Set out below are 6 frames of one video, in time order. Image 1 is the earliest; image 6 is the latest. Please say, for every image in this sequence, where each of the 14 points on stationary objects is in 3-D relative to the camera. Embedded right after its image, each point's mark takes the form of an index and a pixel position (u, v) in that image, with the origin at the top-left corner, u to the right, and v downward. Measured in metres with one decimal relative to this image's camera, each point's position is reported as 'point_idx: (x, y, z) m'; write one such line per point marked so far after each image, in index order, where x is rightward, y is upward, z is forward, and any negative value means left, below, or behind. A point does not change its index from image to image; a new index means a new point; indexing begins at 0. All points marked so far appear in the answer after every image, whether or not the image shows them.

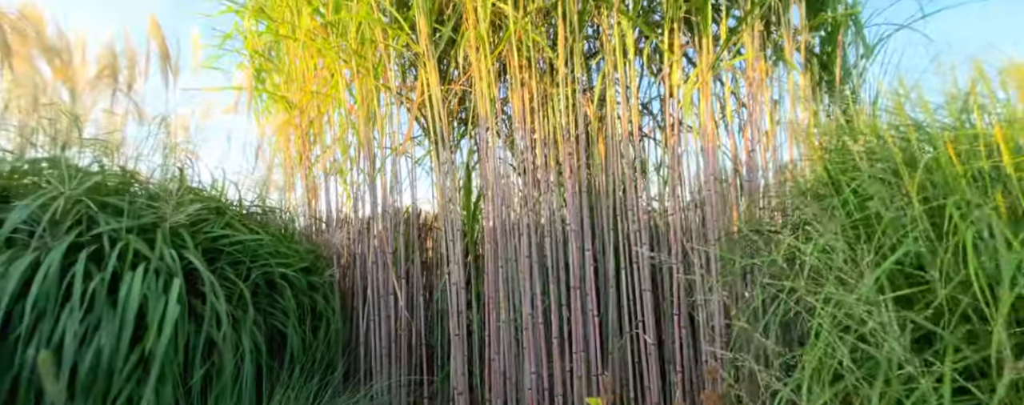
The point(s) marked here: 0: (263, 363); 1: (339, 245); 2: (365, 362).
0: (-0.6, -0.4, +1.1) m
1: (-0.6, -0.2, +1.6) m
2: (-0.5, -0.5, +1.5) m
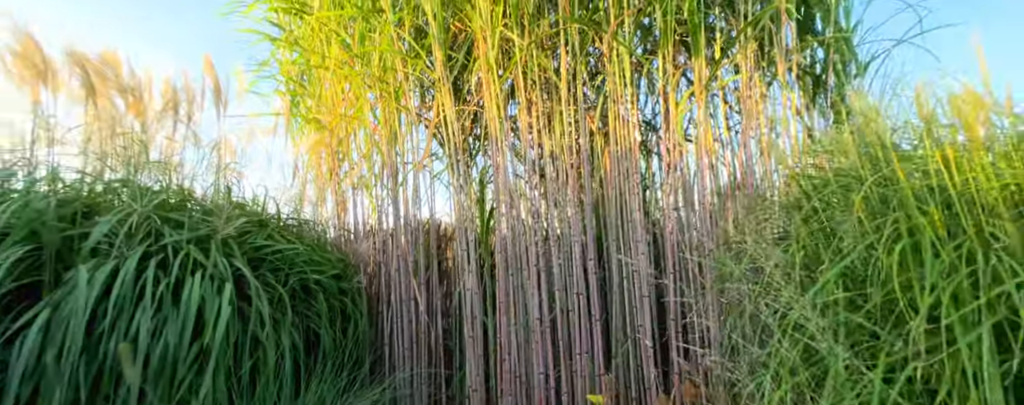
0: (-0.6, -0.4, +1.3) m
1: (-0.6, -0.2, +1.8) m
2: (-0.5, -0.6, +1.6) m
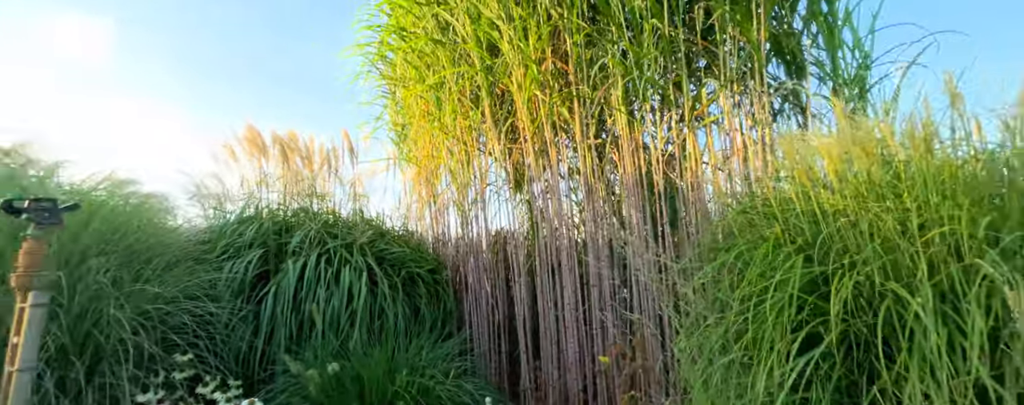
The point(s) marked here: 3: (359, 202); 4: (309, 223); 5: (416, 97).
0: (-0.4, -0.5, +1.9) m
1: (-0.3, -0.3, +2.4) m
2: (-0.2, -0.7, +2.3) m
3: (-0.9, 0.0, +2.6) m
4: (-0.9, -0.1, +2.1) m
5: (-0.5, +0.6, +2.4) m
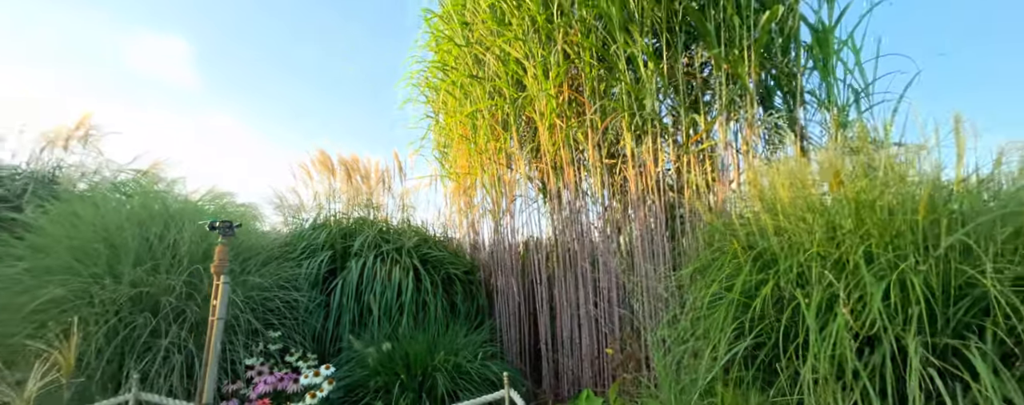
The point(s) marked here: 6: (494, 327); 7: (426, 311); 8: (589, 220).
0: (-0.3, -0.6, +2.3) m
1: (-0.2, -0.3, +2.8) m
2: (-0.1, -0.7, +2.6) m
3: (-0.7, -0.1, +3.0) m
4: (-0.8, -0.2, +2.5) m
5: (-0.3, +0.5, +2.8) m
6: (-0.1, -0.7, +2.6) m
7: (-0.4, -0.5, +2.2) m
8: (+0.4, -0.1, +2.3) m
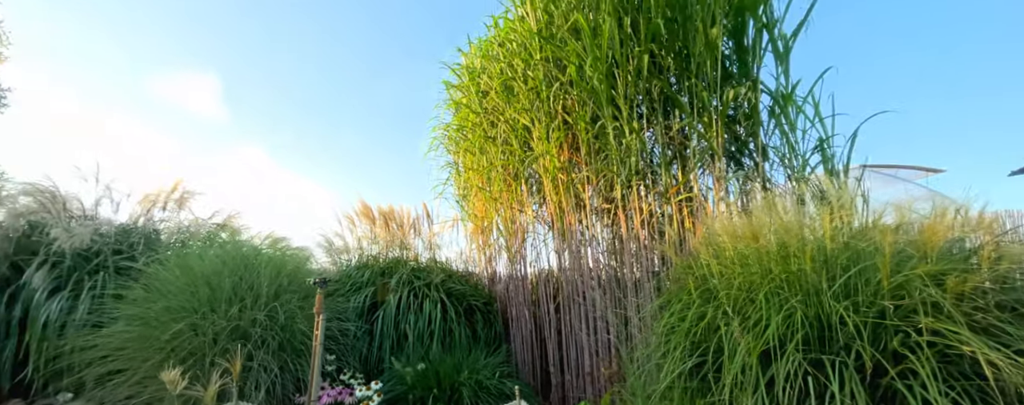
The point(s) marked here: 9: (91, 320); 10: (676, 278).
0: (-0.3, -0.8, +2.7) m
1: (-0.1, -0.6, +3.2) m
2: (0.0, -1.0, +3.0) m
3: (-0.6, -0.4, +3.4) m
4: (-0.7, -0.4, +3.0) m
5: (-0.3, +0.2, +3.3) m
6: (0.0, -1.0, +3.0) m
7: (-0.4, -0.8, +2.7) m
8: (+0.4, -0.3, +2.7) m
9: (-2.2, -0.6, +2.3) m
10: (+0.7, -0.3, +2.0) m
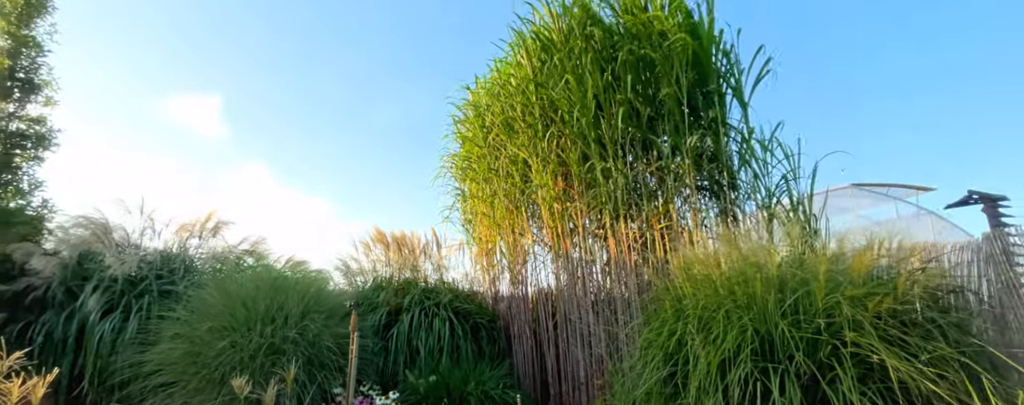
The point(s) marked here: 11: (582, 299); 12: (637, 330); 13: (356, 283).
0: (-0.2, -1.0, +3.0) m
1: (-0.1, -0.8, +3.5) m
2: (0.0, -1.2, +3.3) m
3: (-0.6, -0.6, +3.7) m
4: (-0.7, -0.6, +3.2) m
5: (-0.3, 0.0, +3.6) m
6: (0.0, -1.2, +3.3) m
7: (-0.3, -1.0, +2.9) m
8: (+0.5, -0.5, +3.0) m
9: (-2.2, -0.8, +2.6) m
10: (+0.7, -0.5, +2.3) m
11: (+0.5, -0.6, +2.9) m
12: (+0.6, -0.7, +2.3) m
13: (-1.2, -0.6, +3.5) m
